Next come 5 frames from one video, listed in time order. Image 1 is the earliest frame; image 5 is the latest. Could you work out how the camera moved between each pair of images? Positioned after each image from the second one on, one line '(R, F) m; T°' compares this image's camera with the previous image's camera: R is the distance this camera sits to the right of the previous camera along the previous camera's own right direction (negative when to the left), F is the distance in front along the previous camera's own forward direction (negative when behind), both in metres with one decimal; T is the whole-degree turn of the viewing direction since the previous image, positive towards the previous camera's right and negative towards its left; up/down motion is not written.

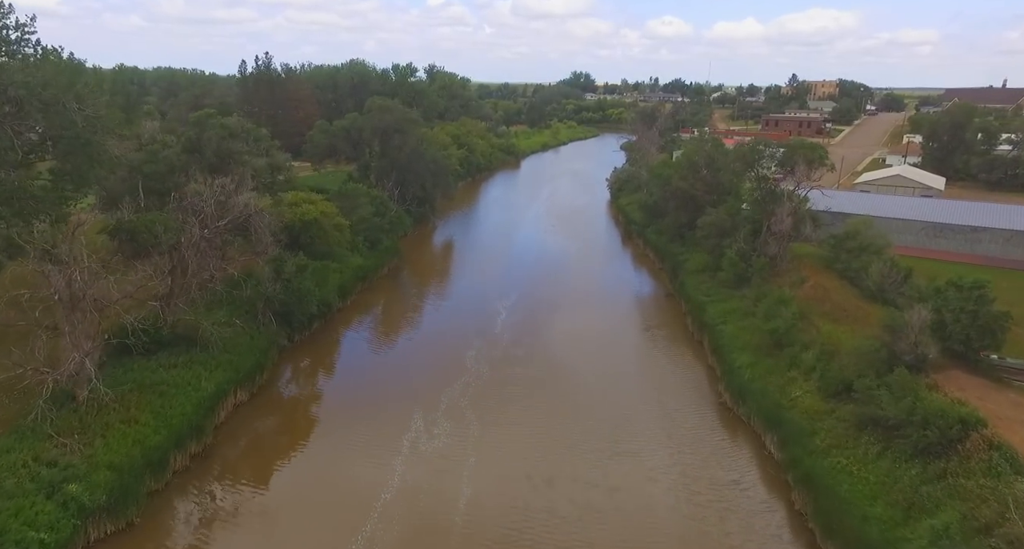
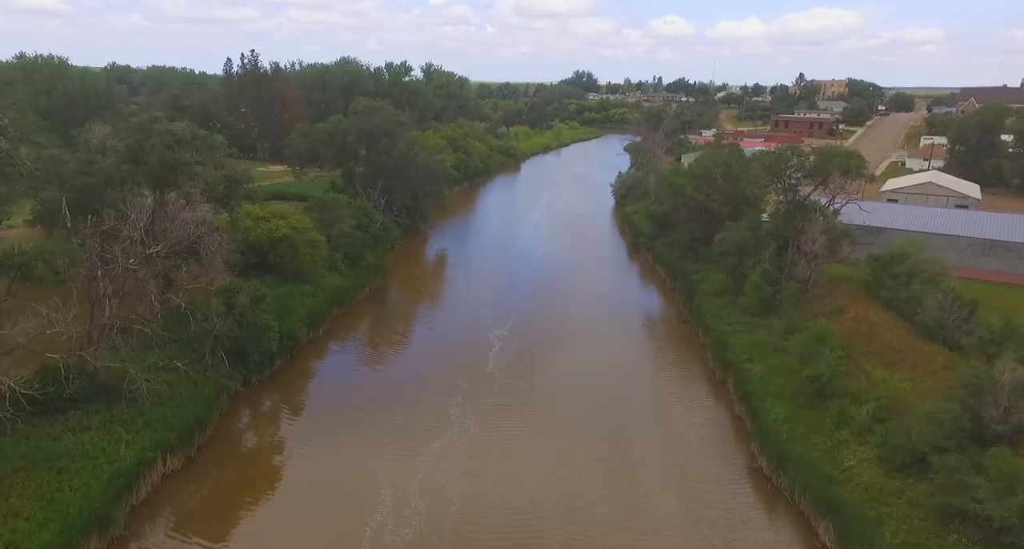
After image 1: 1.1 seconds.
(+0.2, +3.3) m; 0°
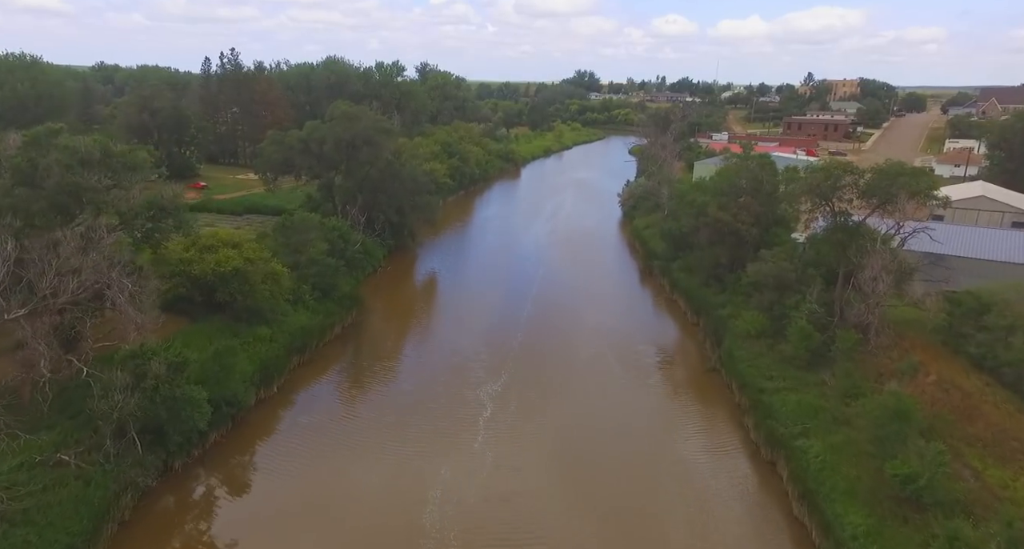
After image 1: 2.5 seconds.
(+0.2, +4.3) m; 0°
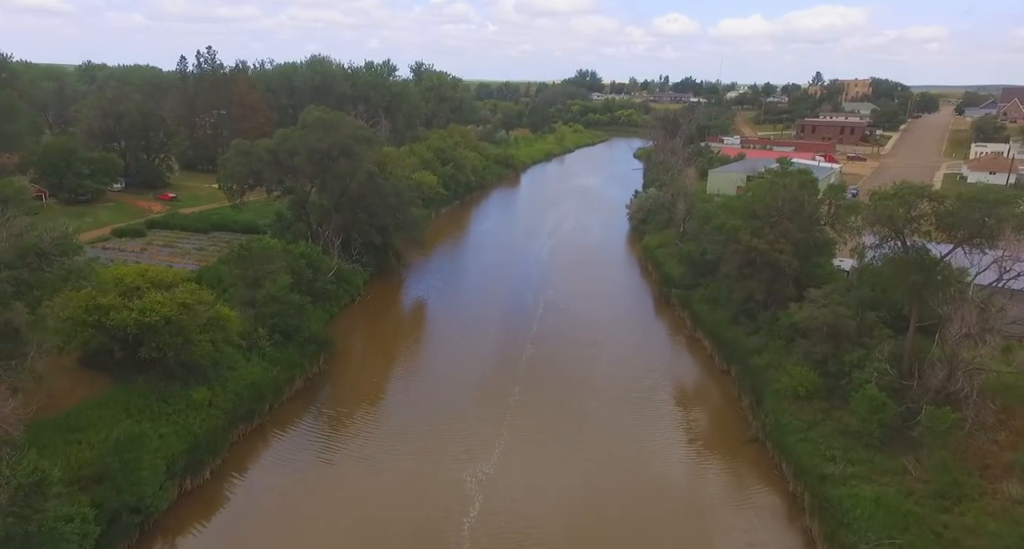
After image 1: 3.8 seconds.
(+0.1, +4.2) m; 0°
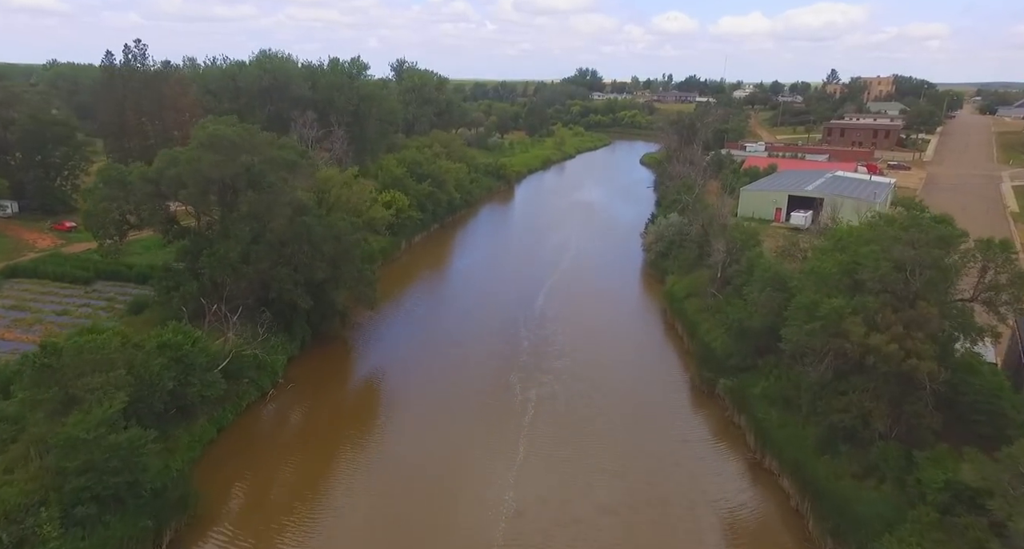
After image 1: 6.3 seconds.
(+0.6, +8.9) m; 0°
